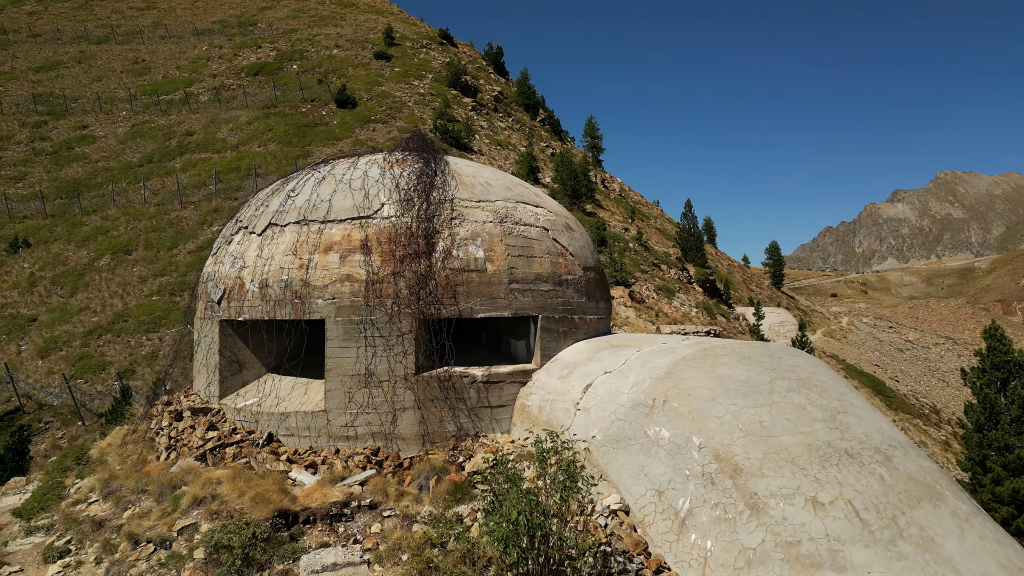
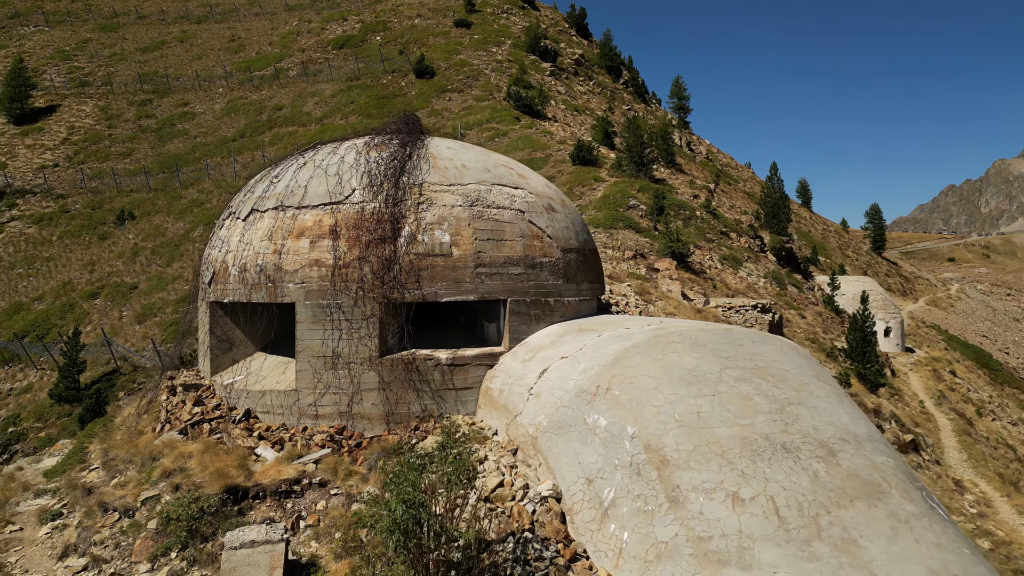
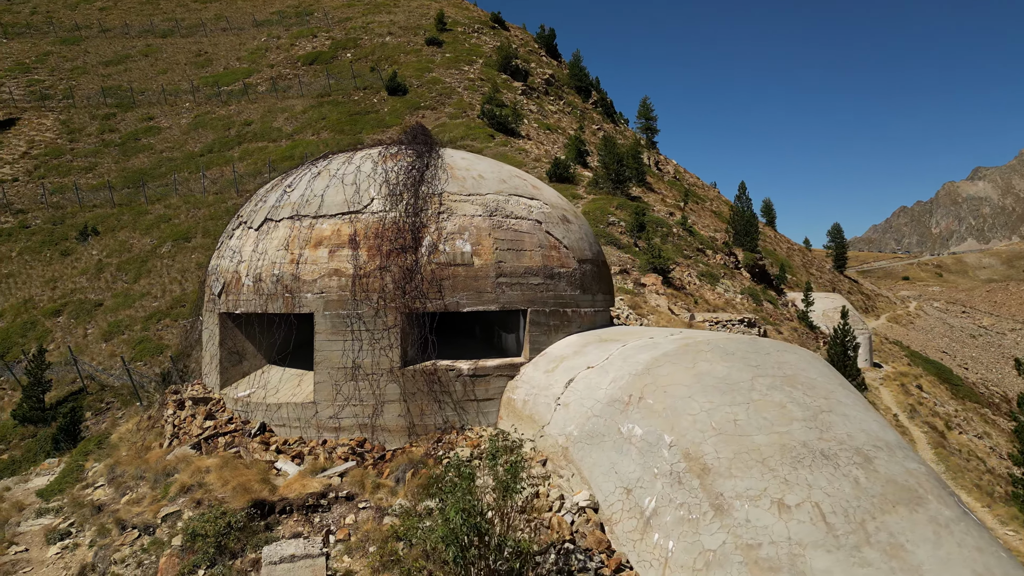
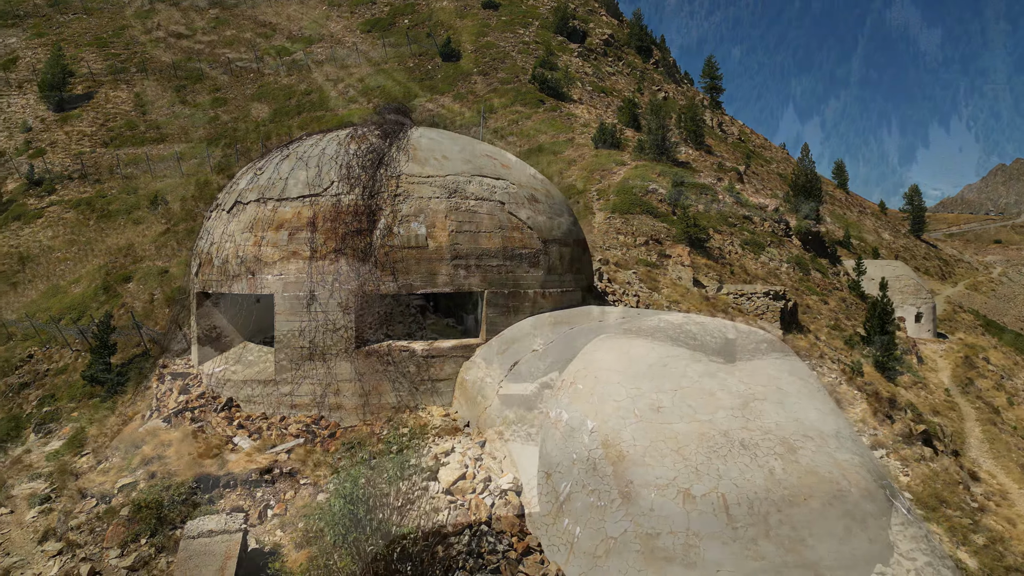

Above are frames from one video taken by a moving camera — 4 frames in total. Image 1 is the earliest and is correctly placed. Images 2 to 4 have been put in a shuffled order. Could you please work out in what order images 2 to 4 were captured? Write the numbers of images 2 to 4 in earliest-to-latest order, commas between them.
3, 2, 4
